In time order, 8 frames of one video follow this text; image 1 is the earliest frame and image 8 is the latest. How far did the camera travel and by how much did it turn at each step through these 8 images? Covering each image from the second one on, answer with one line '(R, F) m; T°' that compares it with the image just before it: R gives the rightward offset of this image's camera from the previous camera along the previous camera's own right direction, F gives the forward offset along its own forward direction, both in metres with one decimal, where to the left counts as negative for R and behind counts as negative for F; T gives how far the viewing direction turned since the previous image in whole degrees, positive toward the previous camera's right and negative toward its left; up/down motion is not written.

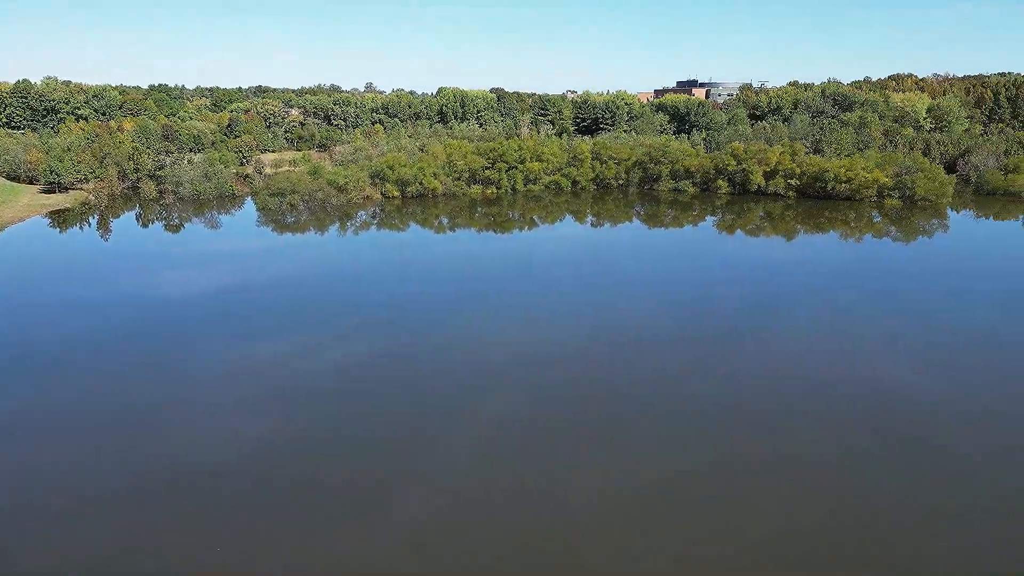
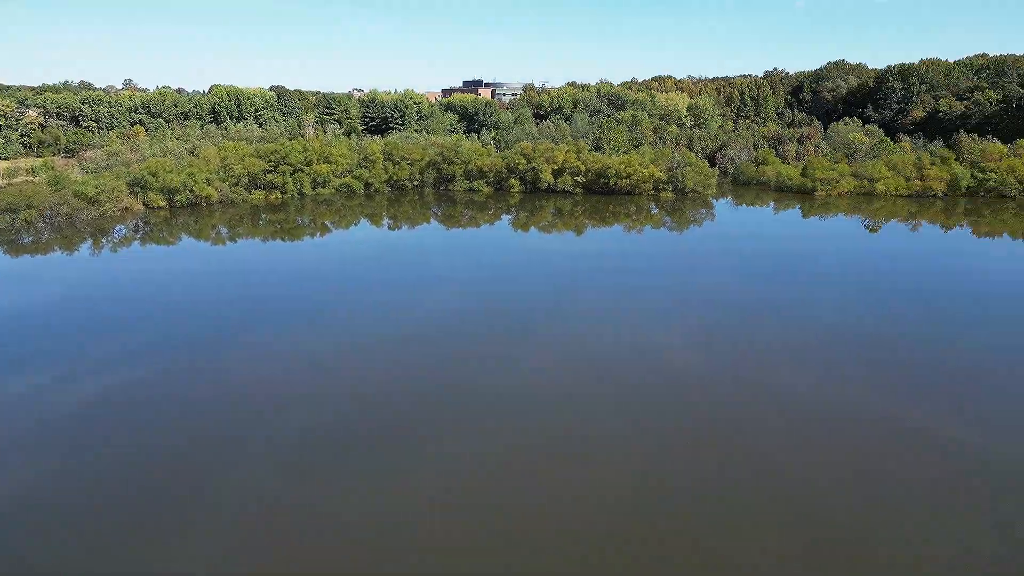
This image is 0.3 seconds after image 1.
(+0.7, +2.4) m; +17°
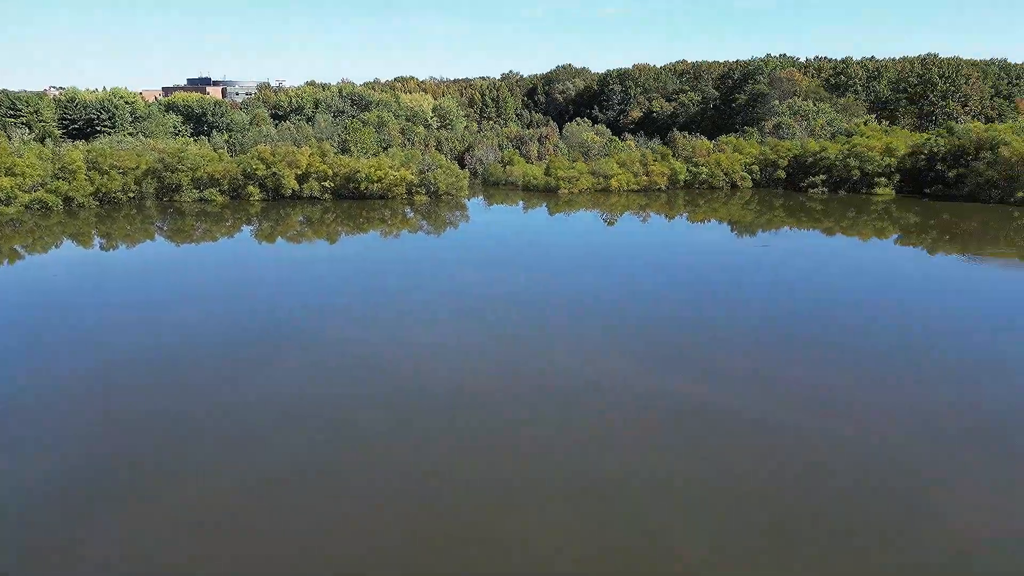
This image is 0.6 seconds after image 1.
(+0.5, +1.5) m; +21°
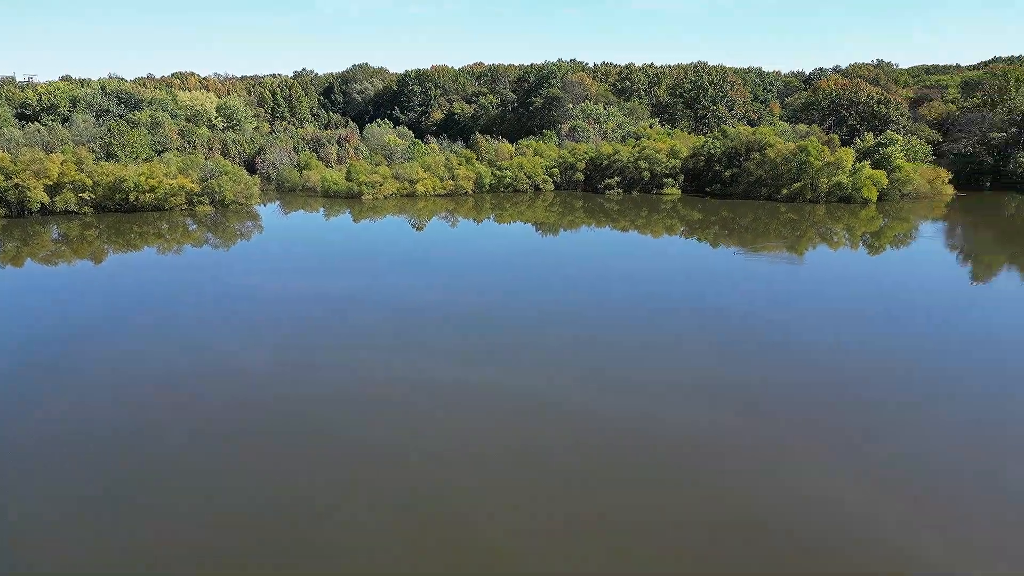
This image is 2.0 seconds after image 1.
(+0.9, +0.9) m; +15°
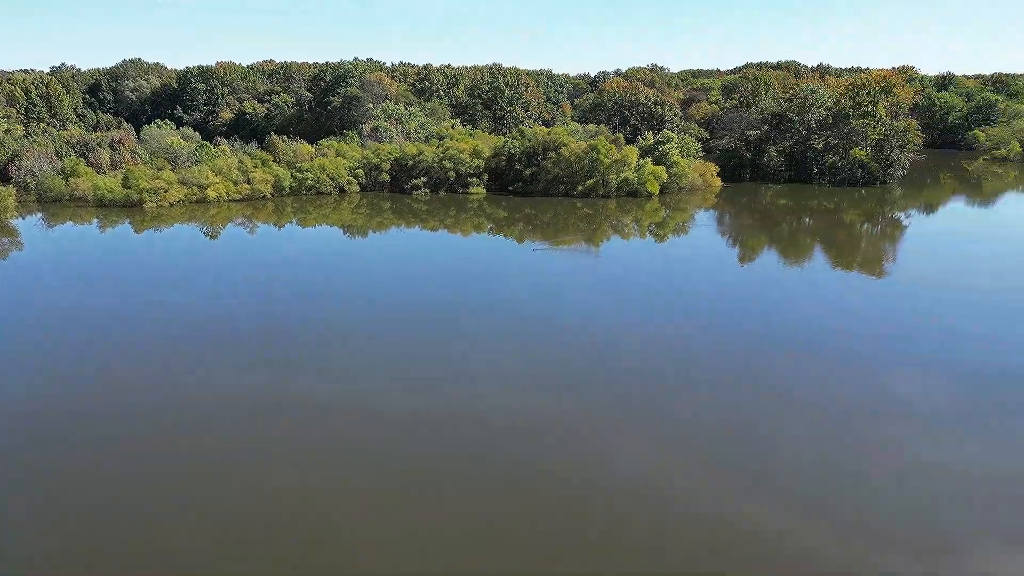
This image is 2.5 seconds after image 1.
(+1.4, -0.1) m; +13°
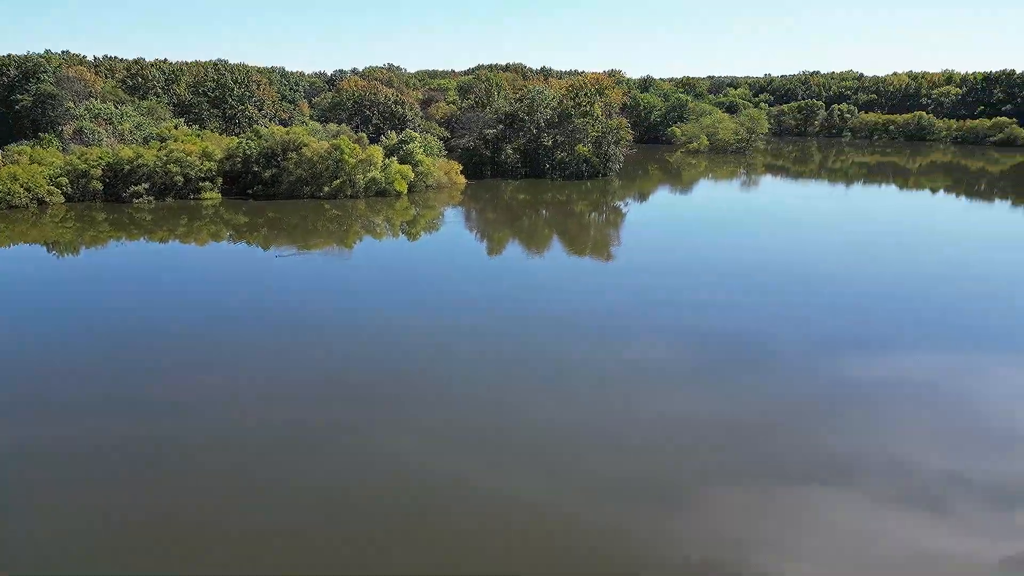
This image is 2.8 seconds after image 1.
(+2.3, -0.3) m; +15°
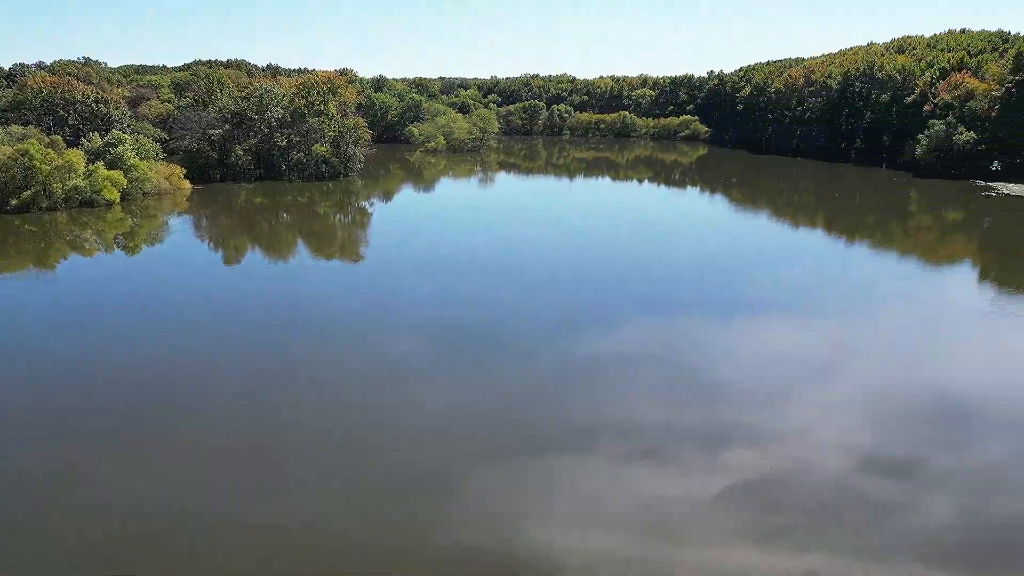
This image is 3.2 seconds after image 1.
(+2.2, -0.3) m; +16°
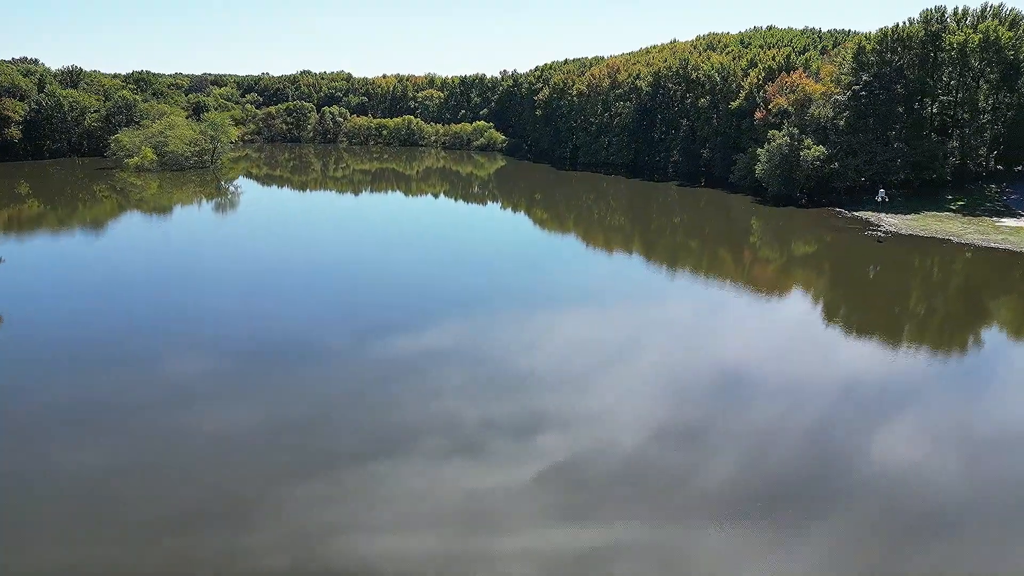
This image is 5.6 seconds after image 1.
(+3.8, +2.6) m; +7°
